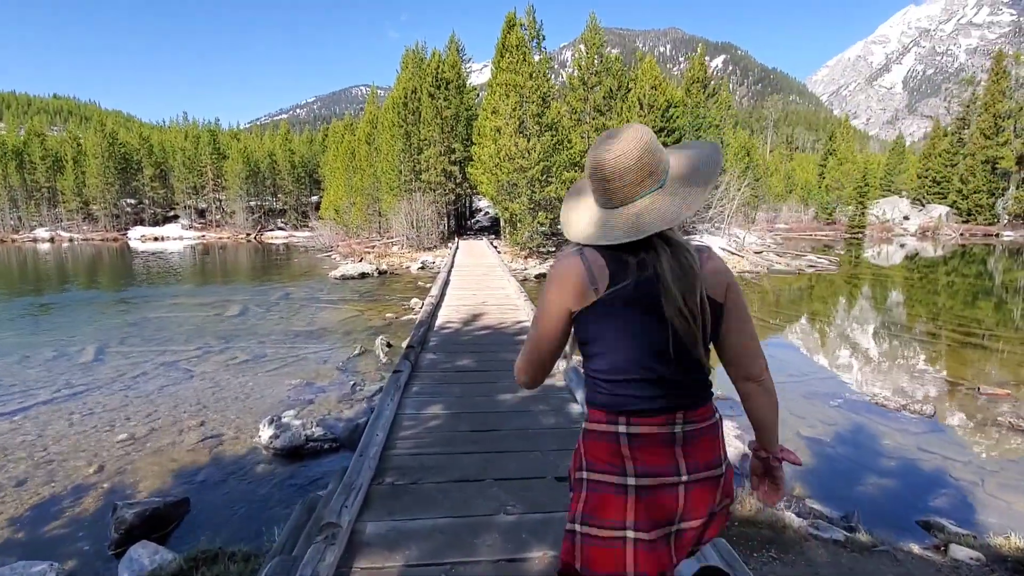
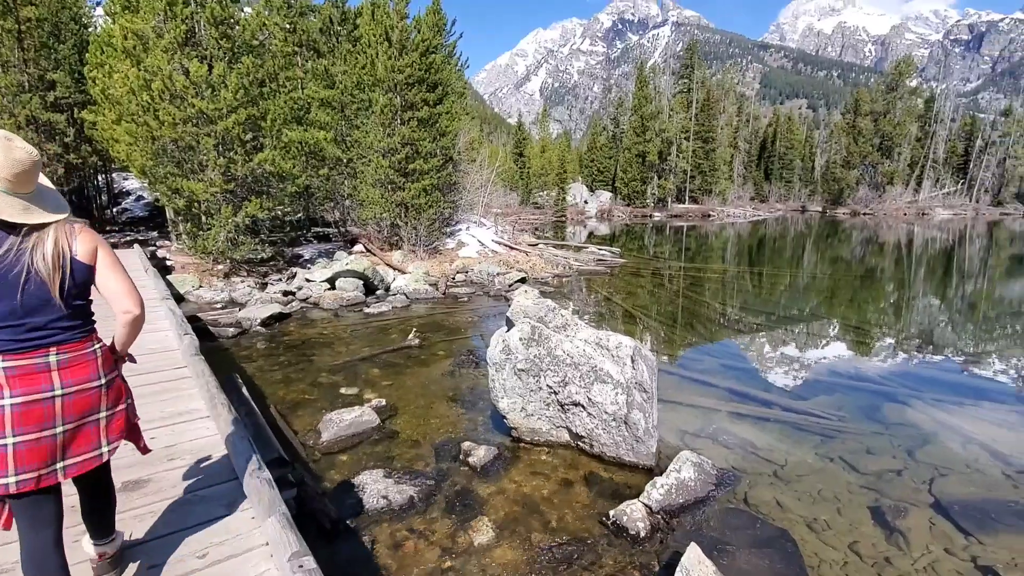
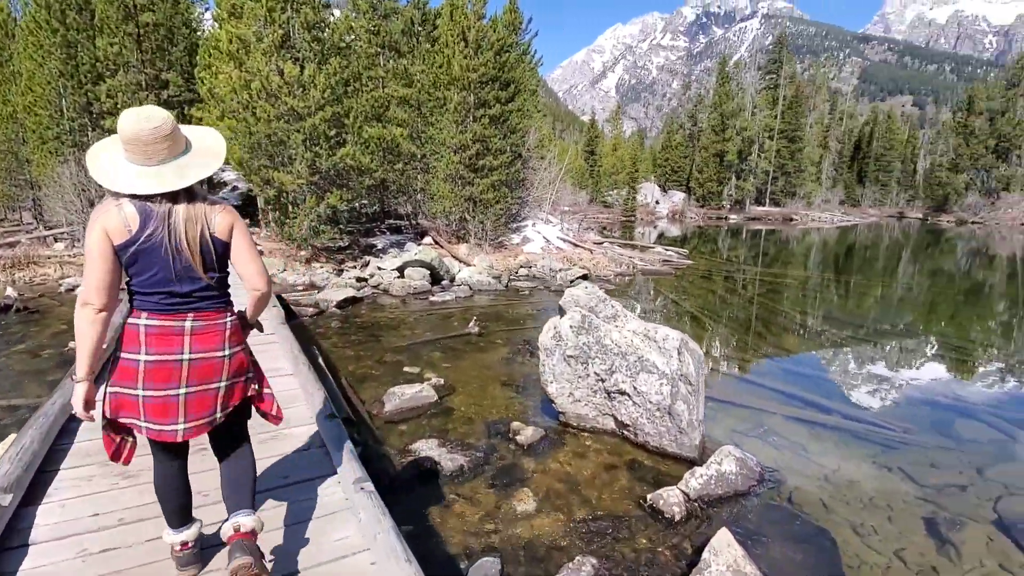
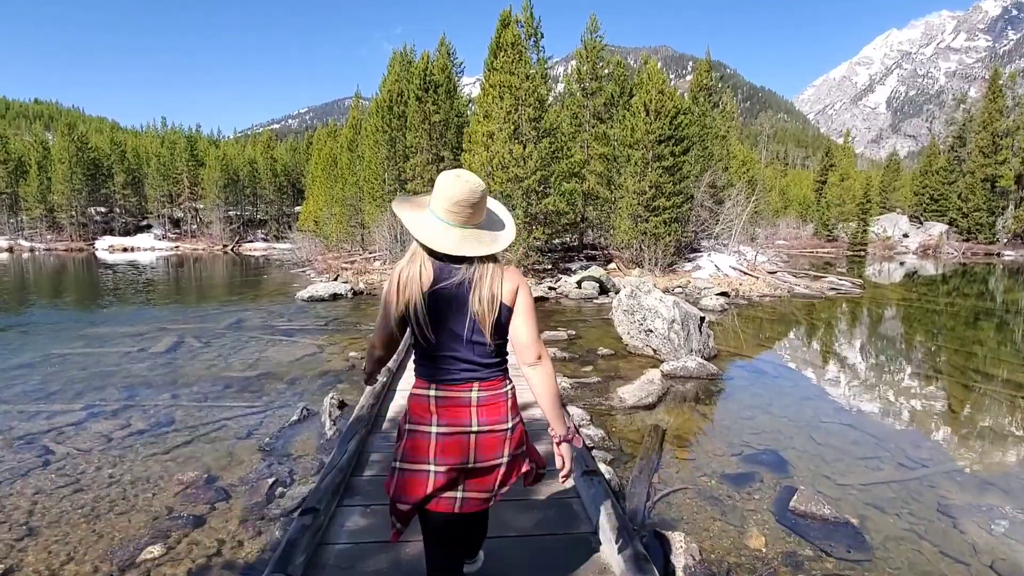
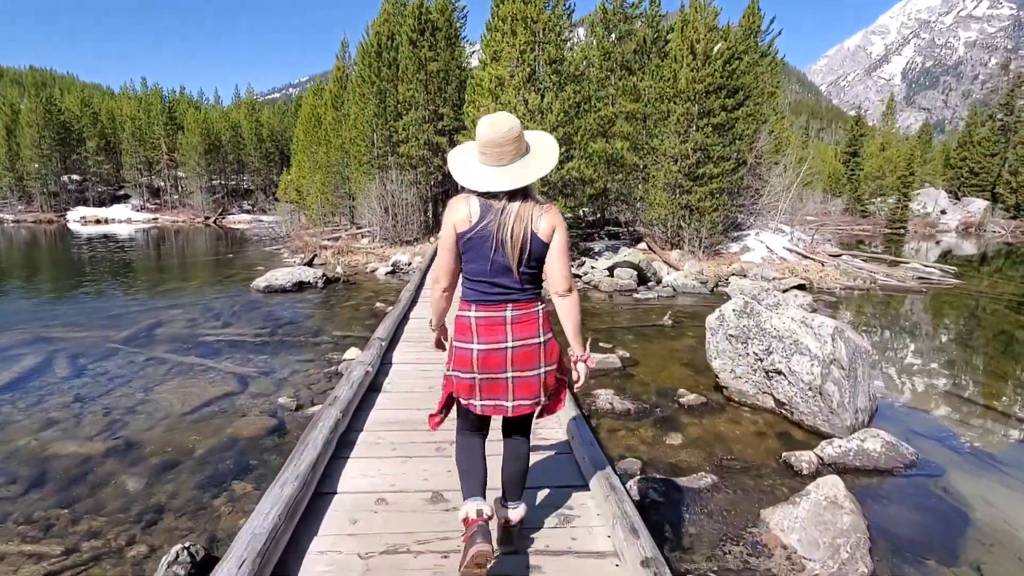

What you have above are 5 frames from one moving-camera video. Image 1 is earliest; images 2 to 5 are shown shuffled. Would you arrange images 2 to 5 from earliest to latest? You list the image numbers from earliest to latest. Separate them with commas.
4, 5, 3, 2
